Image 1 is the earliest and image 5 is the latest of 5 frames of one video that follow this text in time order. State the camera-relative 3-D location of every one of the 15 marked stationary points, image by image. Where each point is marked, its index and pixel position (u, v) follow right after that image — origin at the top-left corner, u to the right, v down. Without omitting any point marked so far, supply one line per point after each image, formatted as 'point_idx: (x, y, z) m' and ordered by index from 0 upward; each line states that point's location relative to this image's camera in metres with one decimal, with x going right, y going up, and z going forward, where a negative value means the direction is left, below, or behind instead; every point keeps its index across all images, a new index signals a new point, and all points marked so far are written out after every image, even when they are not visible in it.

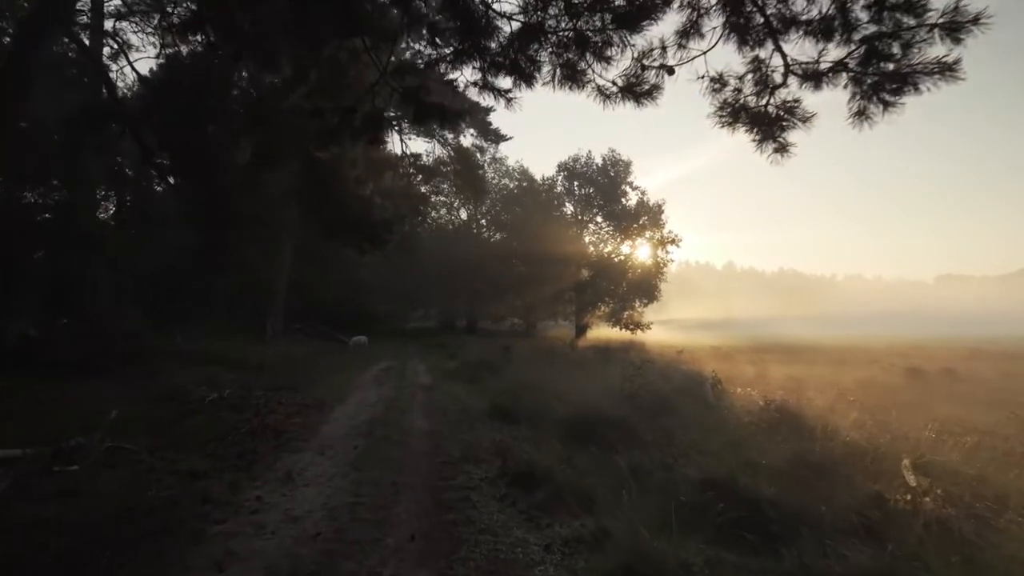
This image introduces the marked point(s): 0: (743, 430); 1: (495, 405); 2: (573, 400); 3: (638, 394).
0: (+4.1, -2.6, +11.7) m
1: (-0.4, -2.5, +14.3) m
2: (+1.3, -2.4, +14.5) m
3: (+2.6, -2.2, +13.9) m
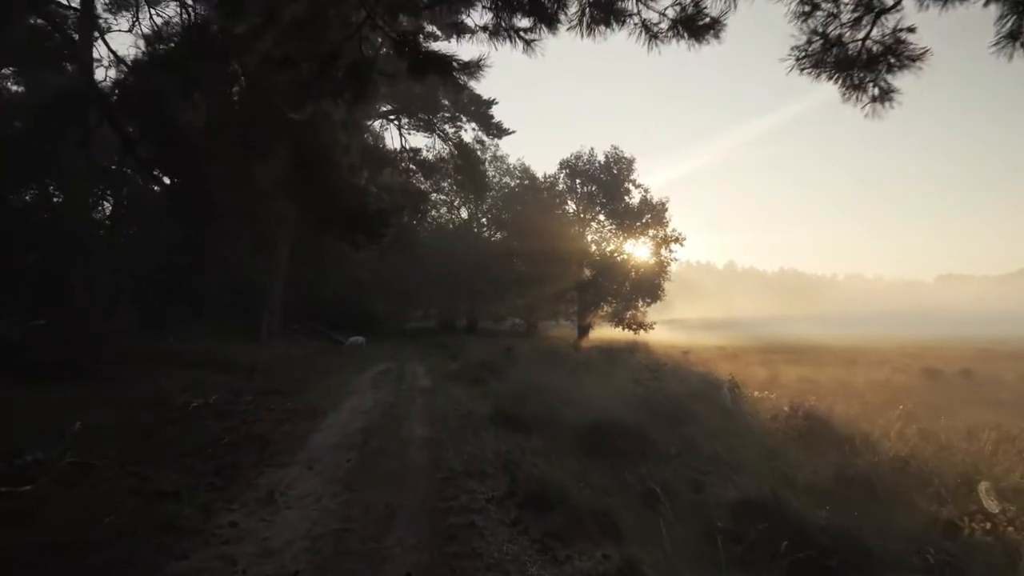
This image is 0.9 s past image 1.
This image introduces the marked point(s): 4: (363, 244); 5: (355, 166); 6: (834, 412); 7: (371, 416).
0: (+4.2, -2.5, +10.8) m
1: (-0.3, -2.5, +13.4) m
2: (+1.4, -2.4, +13.6) m
3: (+2.8, -2.2, +13.0) m
4: (-3.2, +1.1, +14.3) m
5: (-3.3, +2.6, +14.0) m
6: (+6.4, -2.5, +13.3) m
7: (-2.9, -2.6, +13.8) m
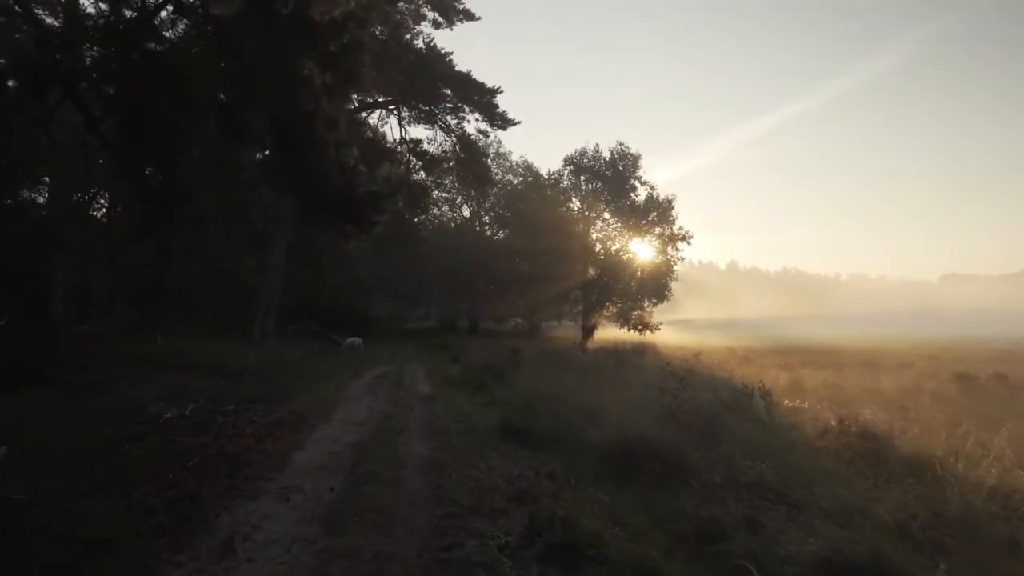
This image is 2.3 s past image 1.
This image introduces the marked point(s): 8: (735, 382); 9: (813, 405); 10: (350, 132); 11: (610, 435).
0: (+4.3, -2.5, +9.3) m
1: (-0.1, -2.4, +11.9) m
2: (+1.6, -2.3, +12.1) m
3: (+2.9, -2.1, +11.5) m
4: (-3.0, +1.1, +12.8) m
5: (-3.1, +2.6, +12.5) m
6: (+6.6, -2.4, +11.8) m
7: (-2.7, -2.6, +12.3) m
8: (+6.1, -2.6, +18.5) m
9: (+6.9, -2.7, +15.4) m
10: (-3.2, +3.1, +13.1) m
11: (+1.5, -2.2, +10.2) m
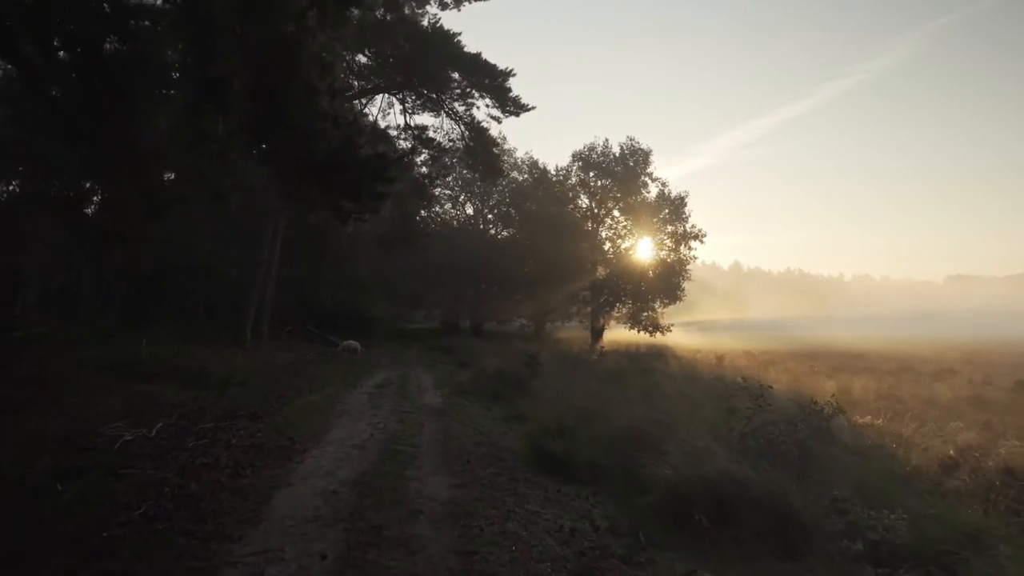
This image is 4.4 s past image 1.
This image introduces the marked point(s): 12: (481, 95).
0: (+4.9, -2.4, +7.1) m
1: (+0.5, -2.4, +9.6) m
2: (+2.1, -2.3, +9.9) m
3: (+3.5, -2.1, +9.2) m
4: (-2.5, +1.2, +10.6) m
5: (-2.6, +2.7, +10.3) m
6: (+7.1, -2.4, +9.6) m
7: (-2.2, -2.5, +10.1) m
8: (+6.6, -2.5, +16.3) m
9: (+7.4, -2.6, +13.2) m
10: (-2.7, +3.1, +10.9) m
11: (+2.0, -2.2, +8.0) m
12: (-0.8, +5.5, +18.5) m
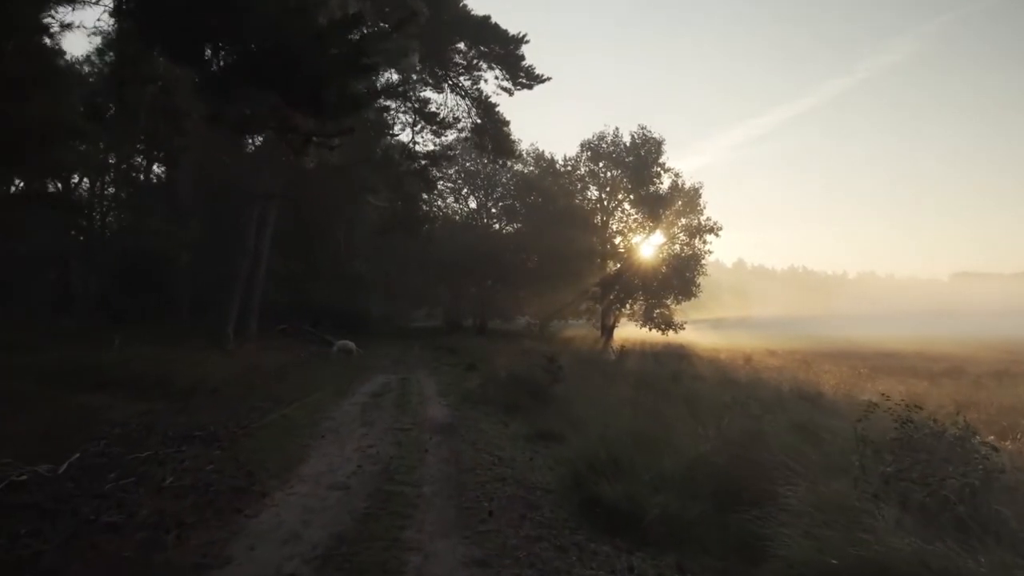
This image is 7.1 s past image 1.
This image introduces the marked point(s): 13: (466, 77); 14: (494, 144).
0: (+5.3, -2.2, +4.2) m
1: (+0.9, -2.2, +6.8) m
2: (+2.6, -2.1, +7.0) m
3: (+3.9, -1.9, +6.4) m
4: (-2.1, +1.4, +7.7) m
5: (-2.2, +2.9, +7.4) m
6: (+7.5, -2.2, +6.7) m
7: (-1.8, -2.3, +7.2) m
8: (+7.1, -2.3, +13.4) m
9: (+7.8, -2.4, +10.3) m
10: (-2.2, +3.3, +8.0) m
11: (+2.4, -2.0, +5.1) m
12: (-0.4, +5.7, +15.6) m
13: (-1.0, +5.5, +15.7) m
14: (-0.4, +4.1, +17.4) m
